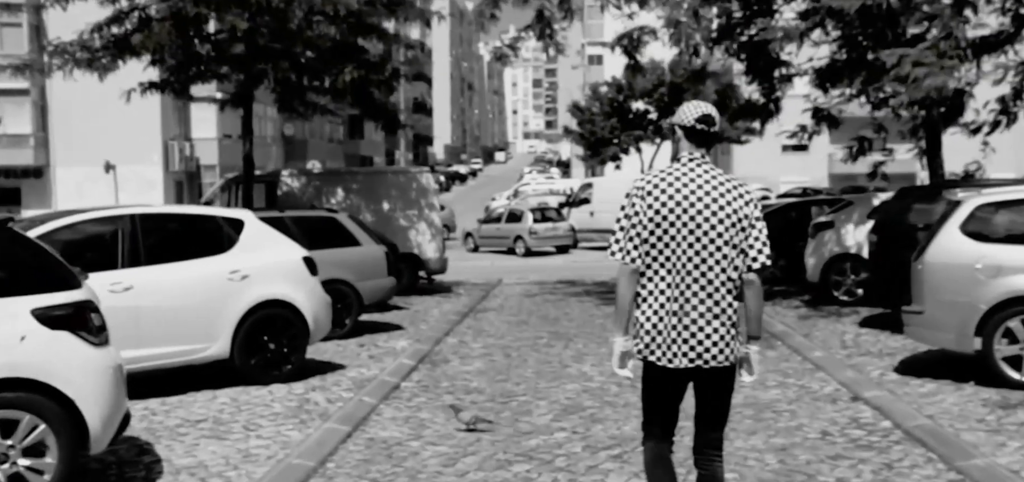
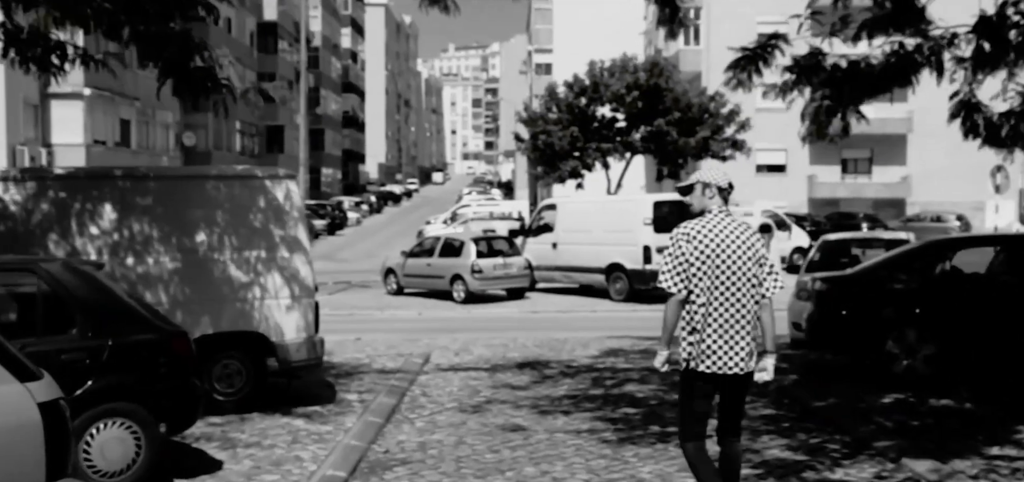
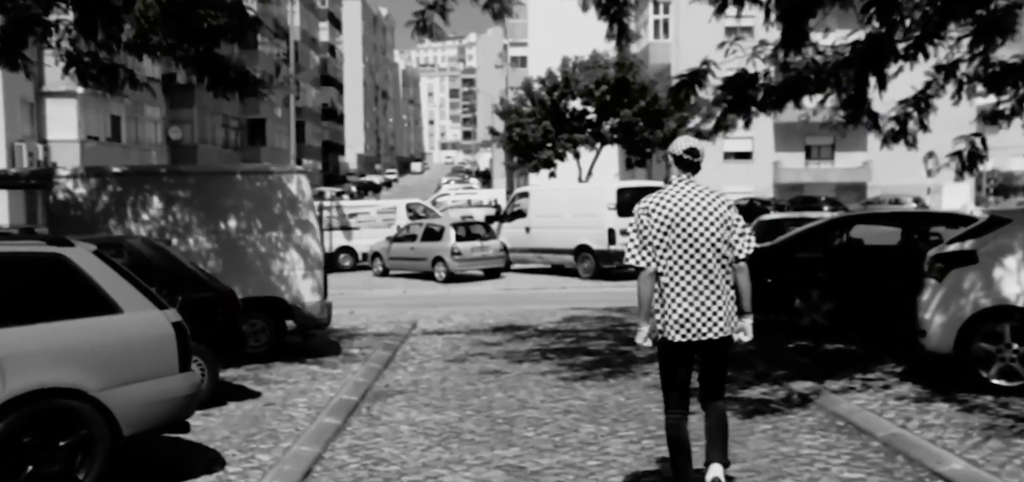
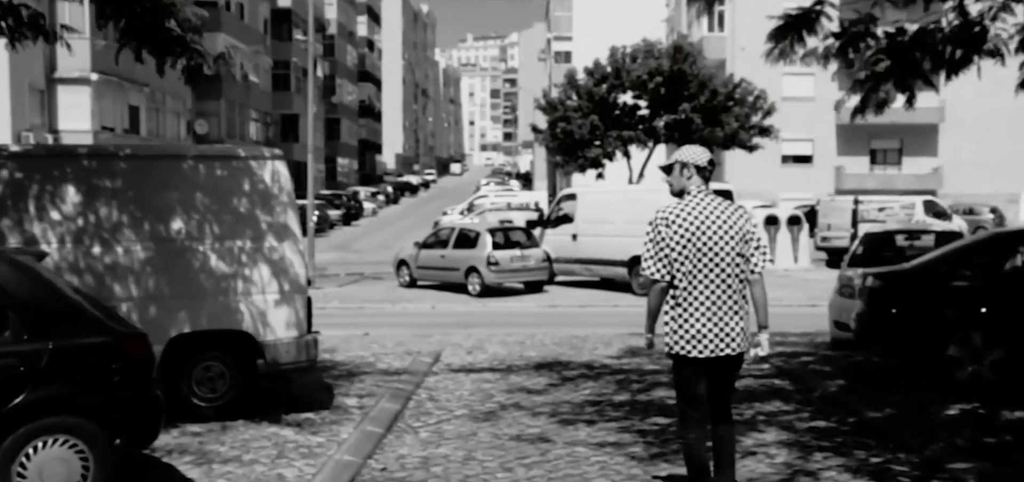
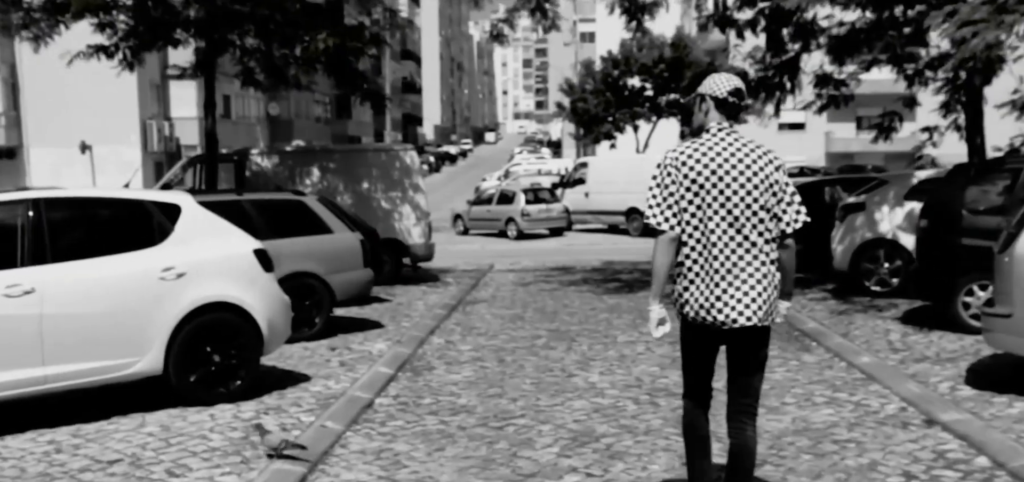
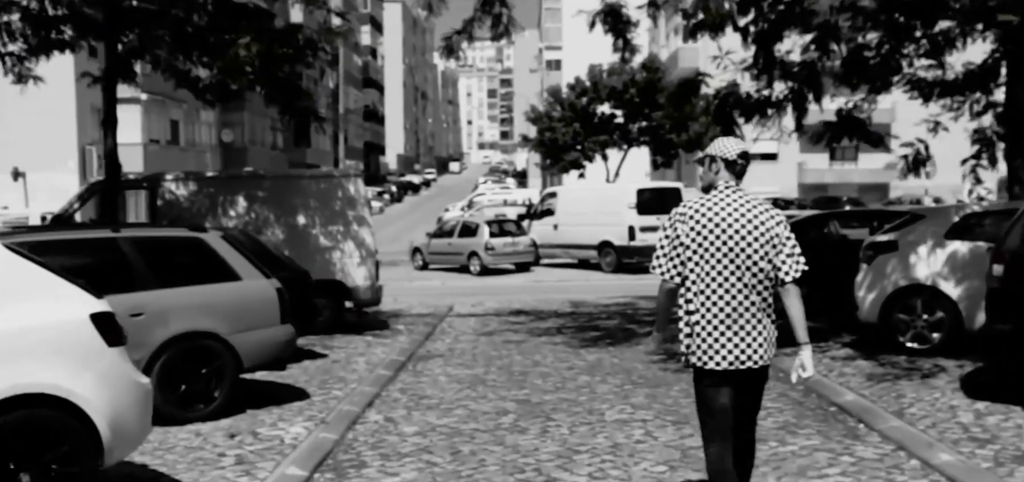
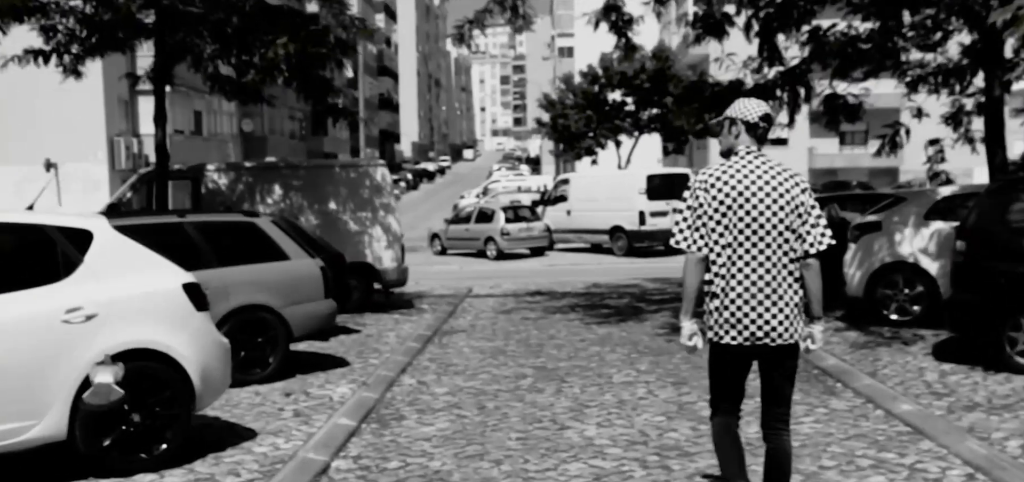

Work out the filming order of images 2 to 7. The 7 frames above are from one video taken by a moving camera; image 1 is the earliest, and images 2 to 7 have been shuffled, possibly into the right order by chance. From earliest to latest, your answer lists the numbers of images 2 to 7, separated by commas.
5, 7, 6, 3, 2, 4
